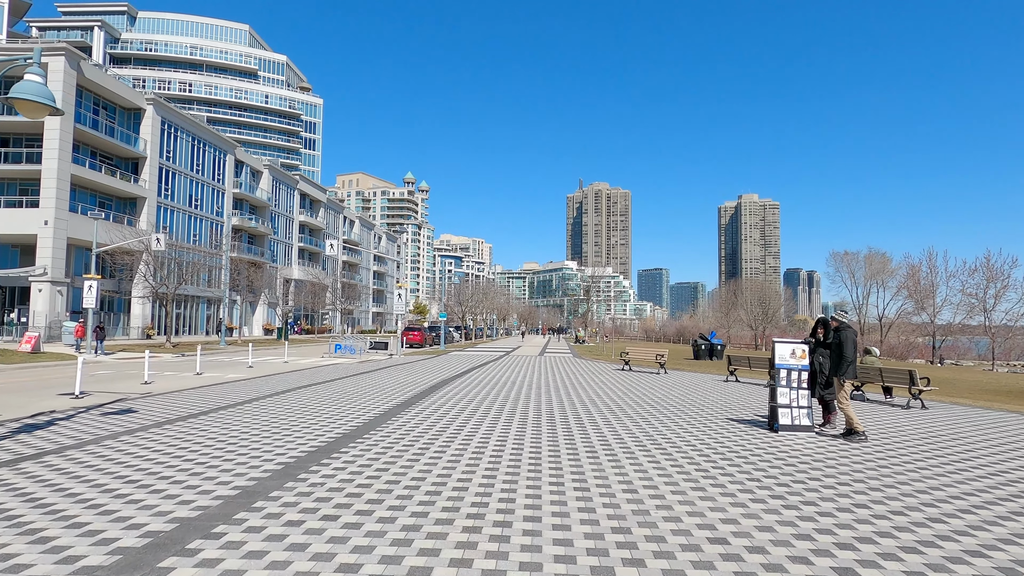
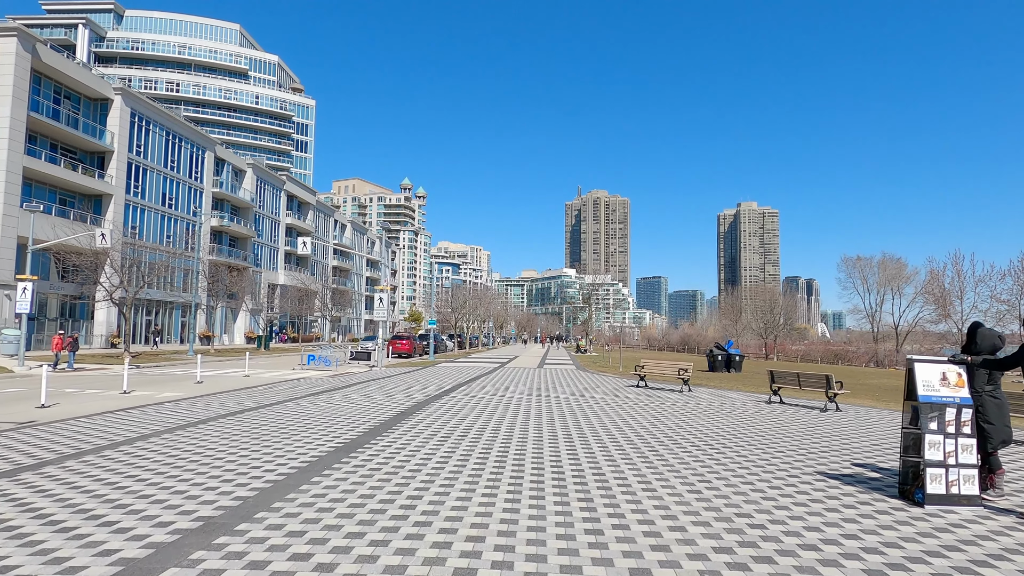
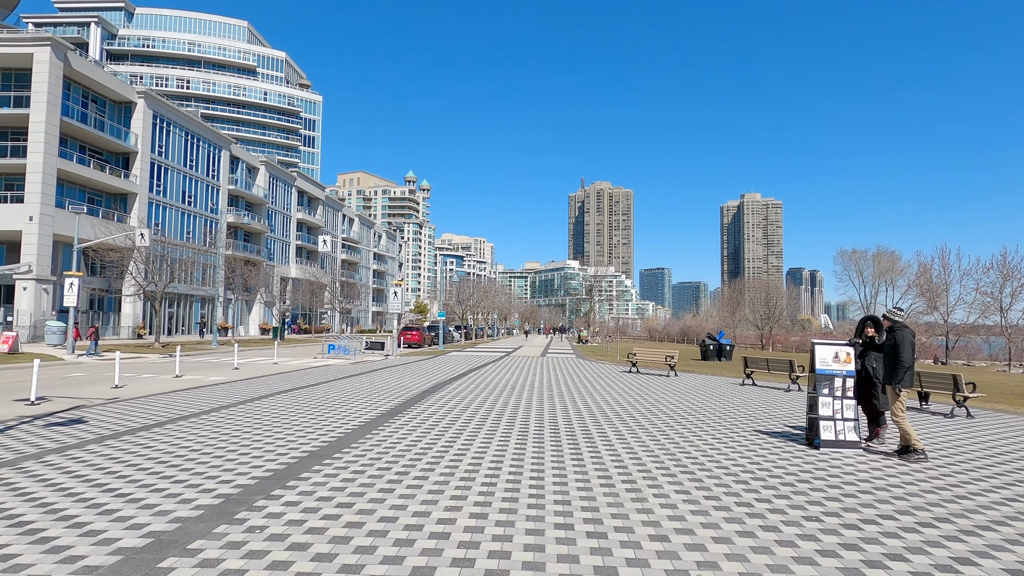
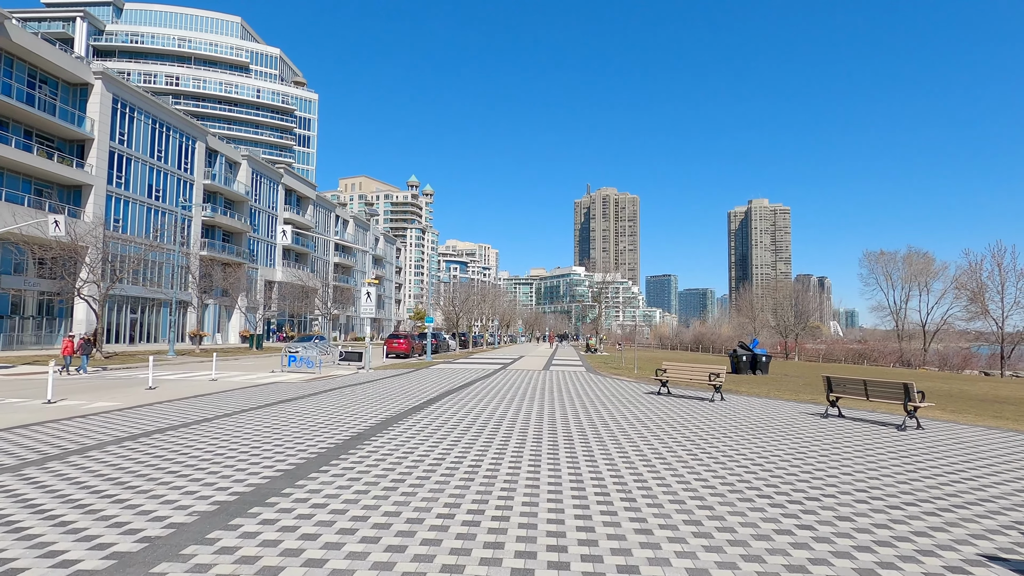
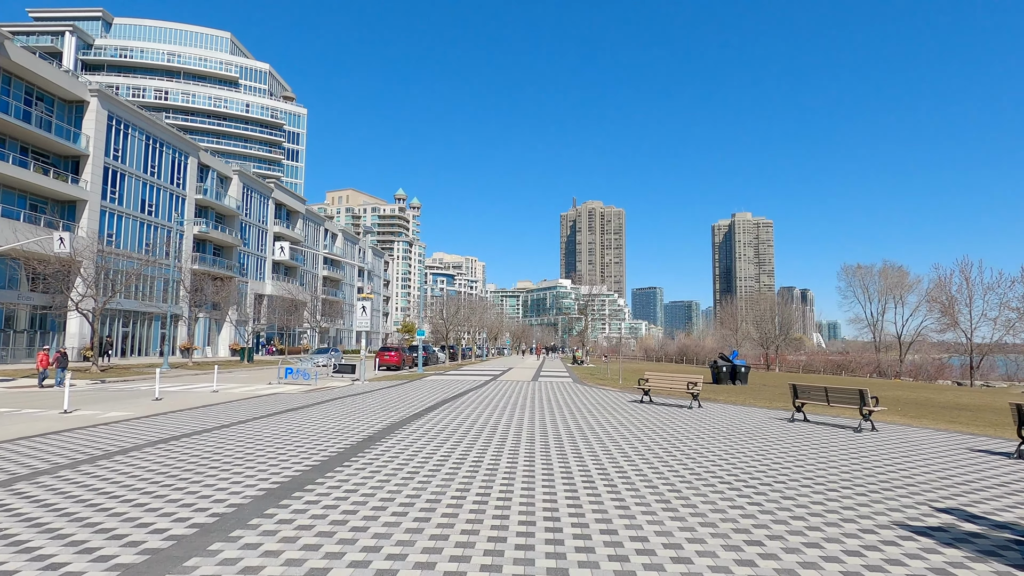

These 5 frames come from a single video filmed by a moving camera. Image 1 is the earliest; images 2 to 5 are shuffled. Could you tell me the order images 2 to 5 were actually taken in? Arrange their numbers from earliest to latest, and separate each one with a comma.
3, 2, 5, 4
